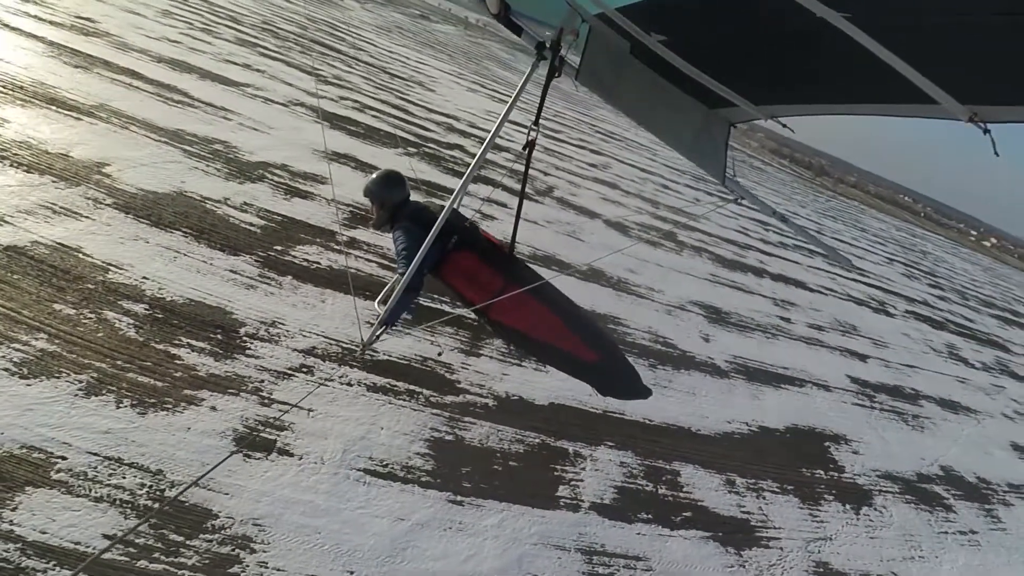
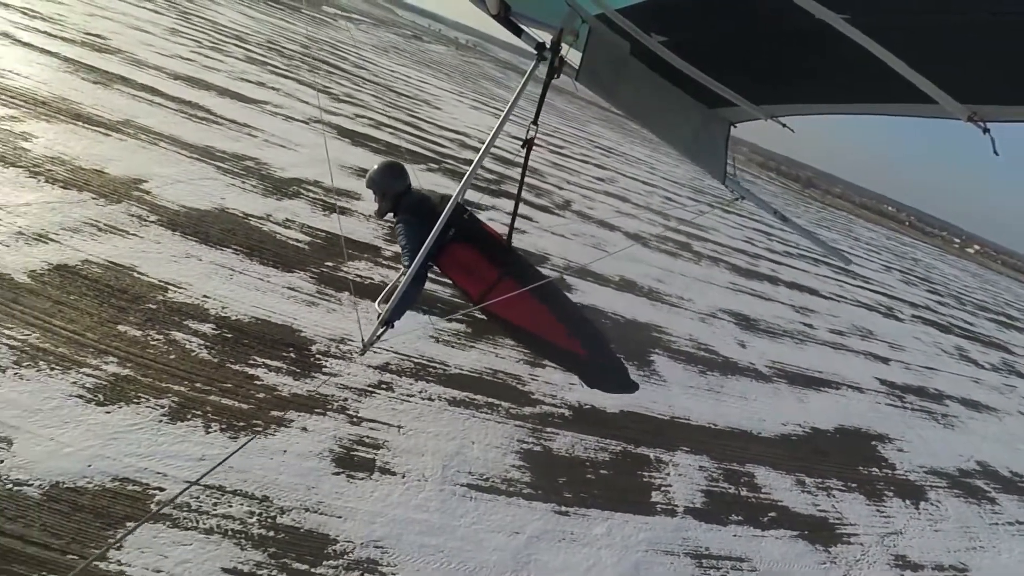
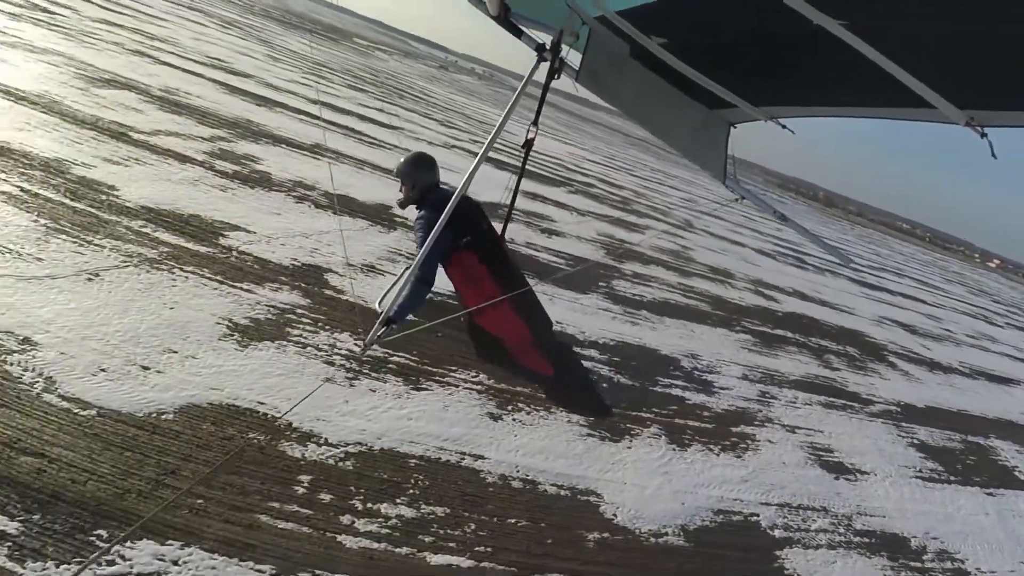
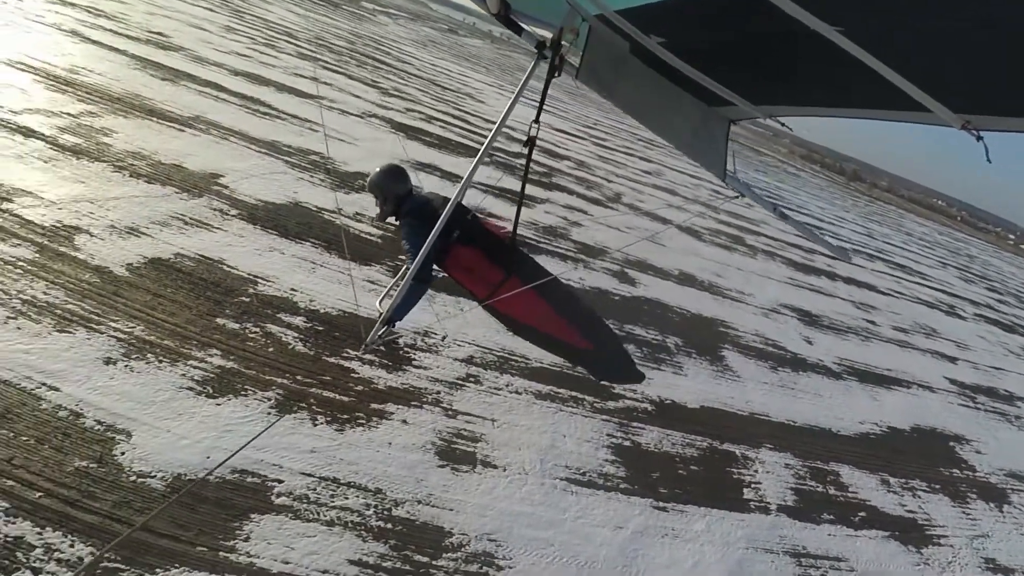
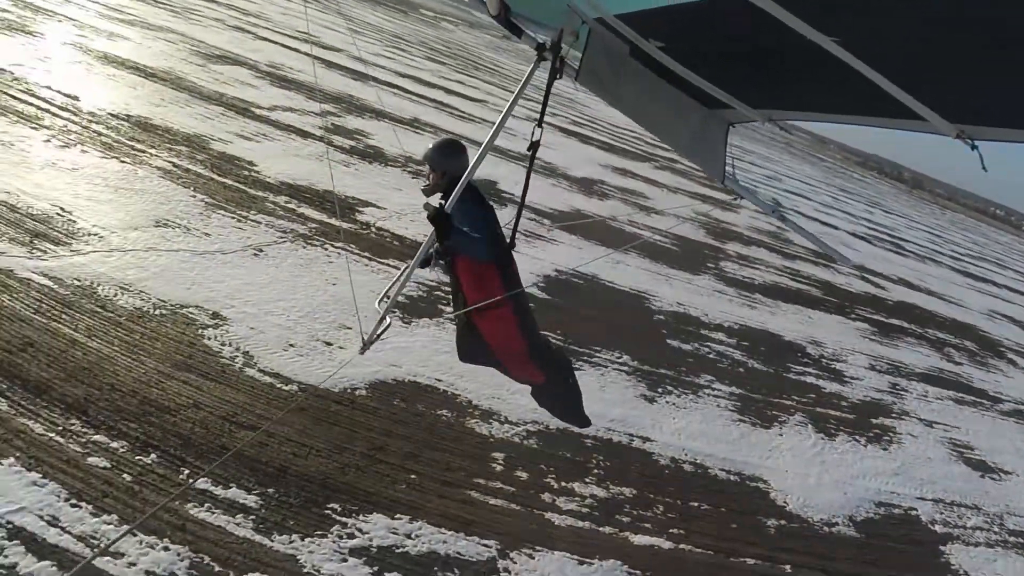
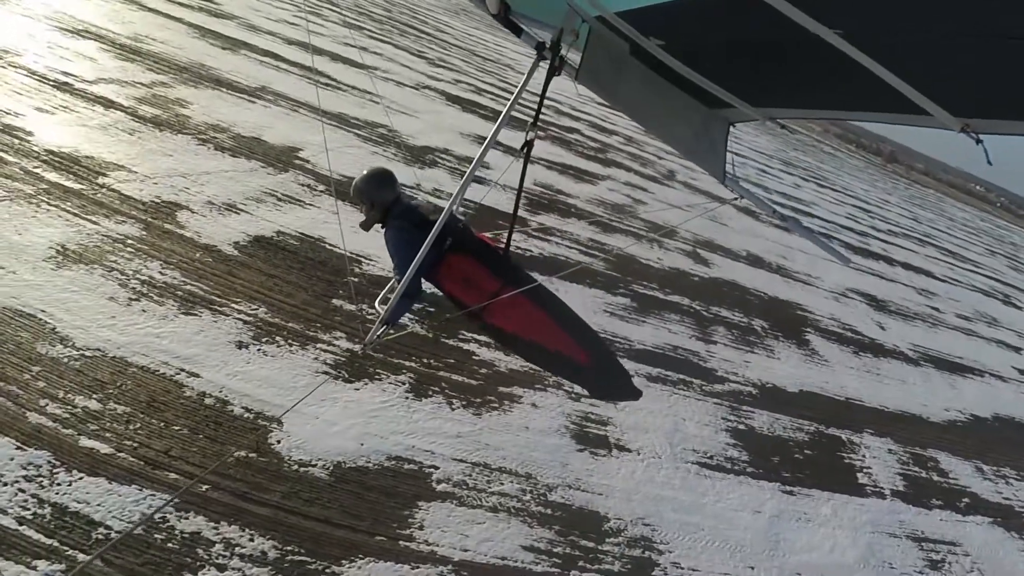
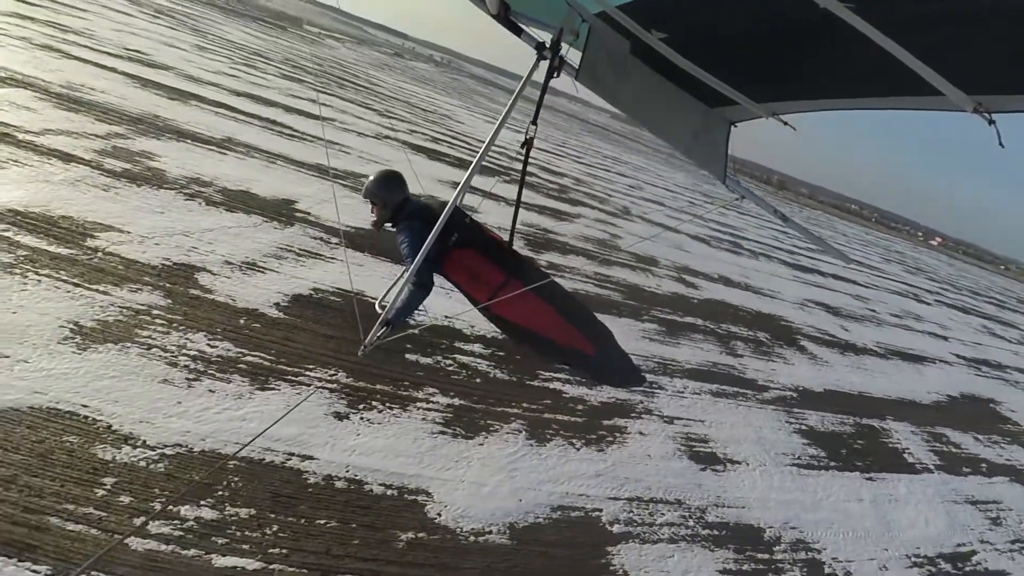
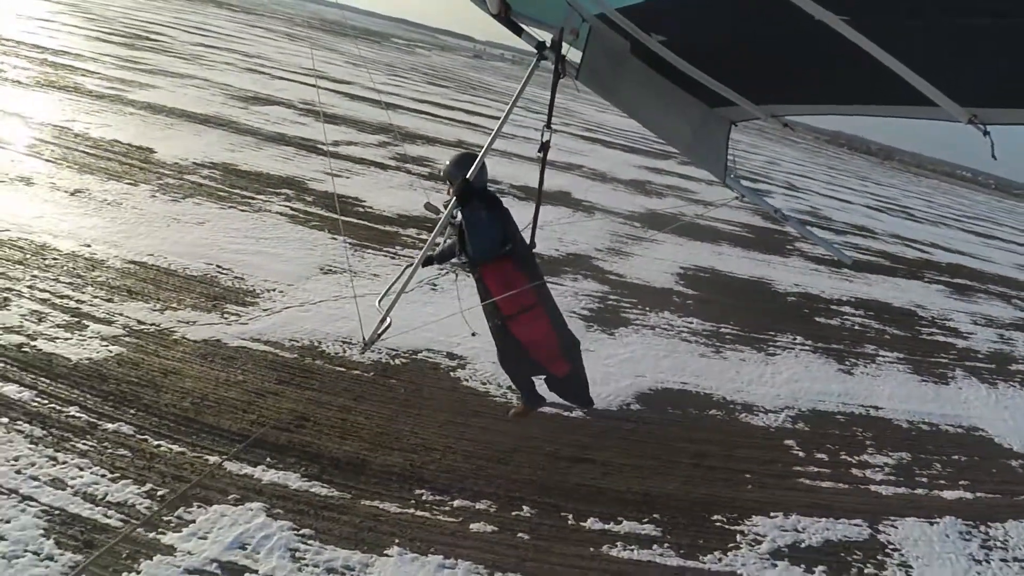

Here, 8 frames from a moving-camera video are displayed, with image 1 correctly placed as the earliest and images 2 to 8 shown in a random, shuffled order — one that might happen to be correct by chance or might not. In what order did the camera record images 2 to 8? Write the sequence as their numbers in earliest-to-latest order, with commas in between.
2, 4, 6, 7, 3, 5, 8
